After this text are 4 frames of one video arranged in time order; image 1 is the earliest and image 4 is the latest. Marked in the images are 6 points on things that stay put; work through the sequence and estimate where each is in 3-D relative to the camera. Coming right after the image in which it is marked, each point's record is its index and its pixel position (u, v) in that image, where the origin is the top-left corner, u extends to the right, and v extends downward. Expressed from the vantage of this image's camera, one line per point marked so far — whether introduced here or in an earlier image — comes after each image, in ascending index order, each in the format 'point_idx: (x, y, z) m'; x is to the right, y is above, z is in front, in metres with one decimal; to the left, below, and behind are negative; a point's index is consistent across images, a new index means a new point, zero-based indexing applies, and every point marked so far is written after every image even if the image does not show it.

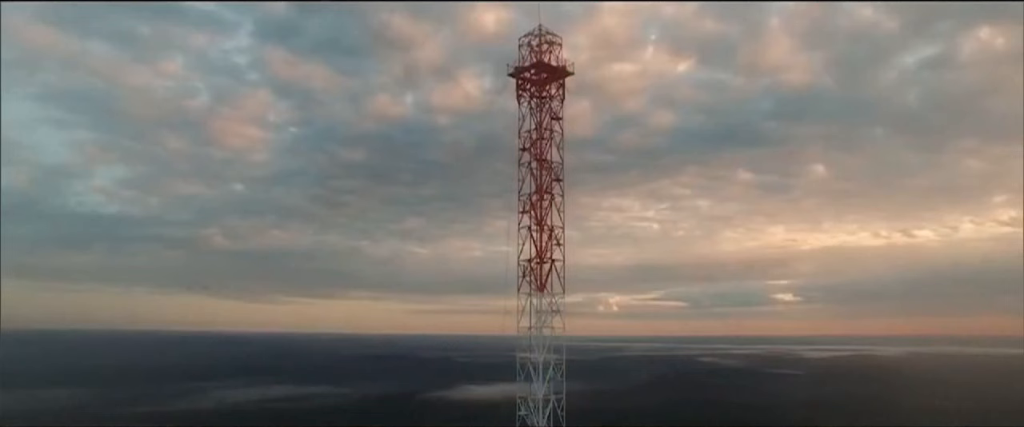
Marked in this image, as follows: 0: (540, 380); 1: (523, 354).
0: (+0.5, -4.4, +18.5) m
1: (+0.1, -3.8, +19.1) m
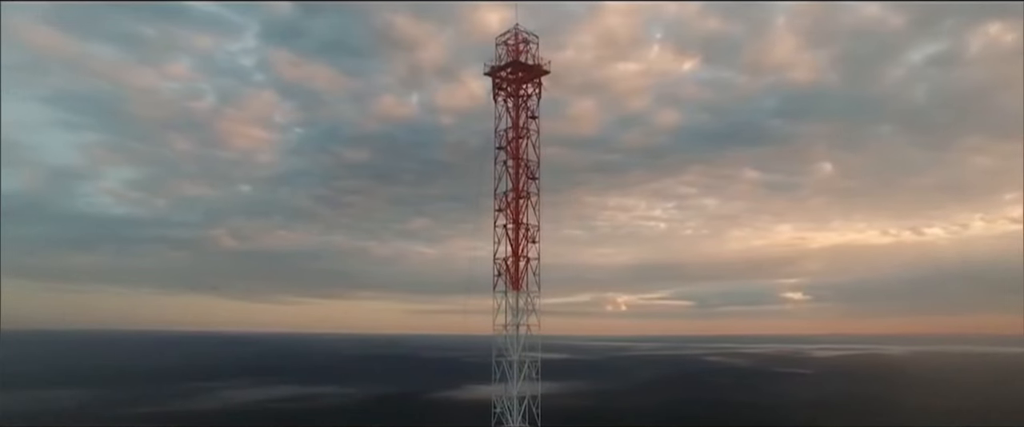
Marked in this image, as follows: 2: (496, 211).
0: (0.0, -4.4, +18.5) m
1: (-0.5, -3.8, +19.1) m
2: (-0.6, +0.1, +19.9) m
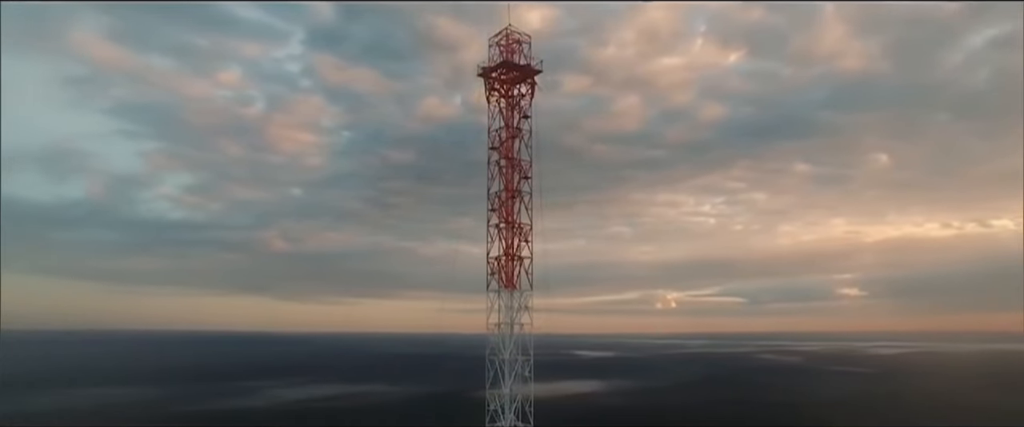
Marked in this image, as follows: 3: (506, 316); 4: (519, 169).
0: (0.0, -4.4, +18.6) m
1: (-0.4, -3.8, +19.3) m
2: (-0.5, 0.0, +20.0) m
3: (0.0, -2.9, +19.2) m
4: (+0.3, +1.3, +19.9) m
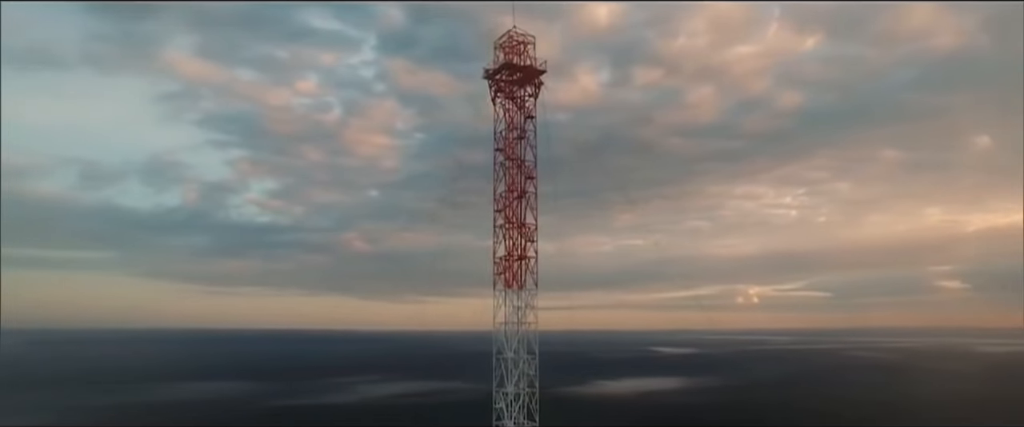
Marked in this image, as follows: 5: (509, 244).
0: (+0.2, -4.4, +18.9) m
1: (-0.2, -3.8, +19.6) m
2: (-0.3, 0.0, +20.3) m
3: (+0.1, -2.9, +19.5) m
4: (+0.5, +1.3, +20.1) m
5: (+0.1, -0.9, +19.7) m
